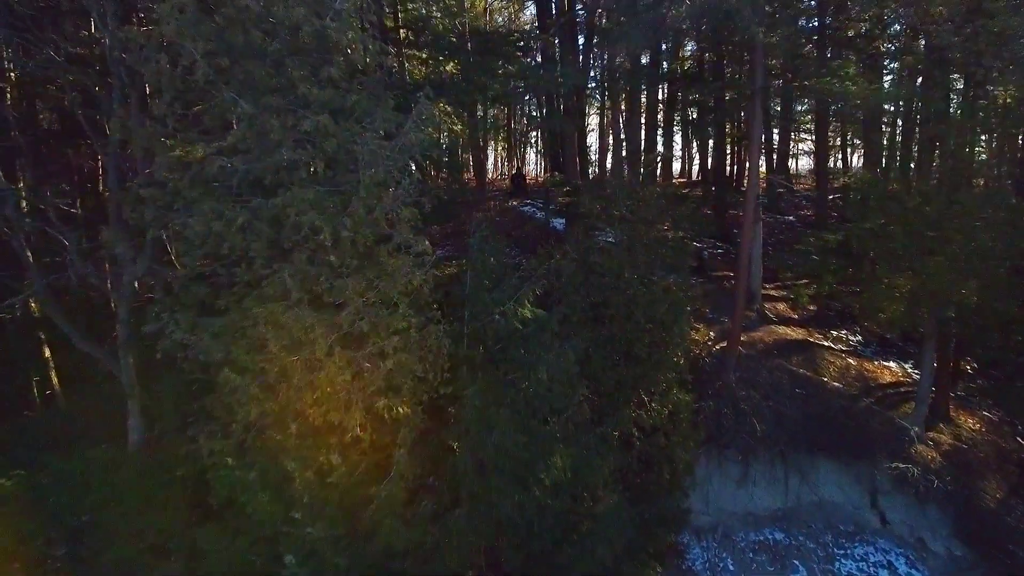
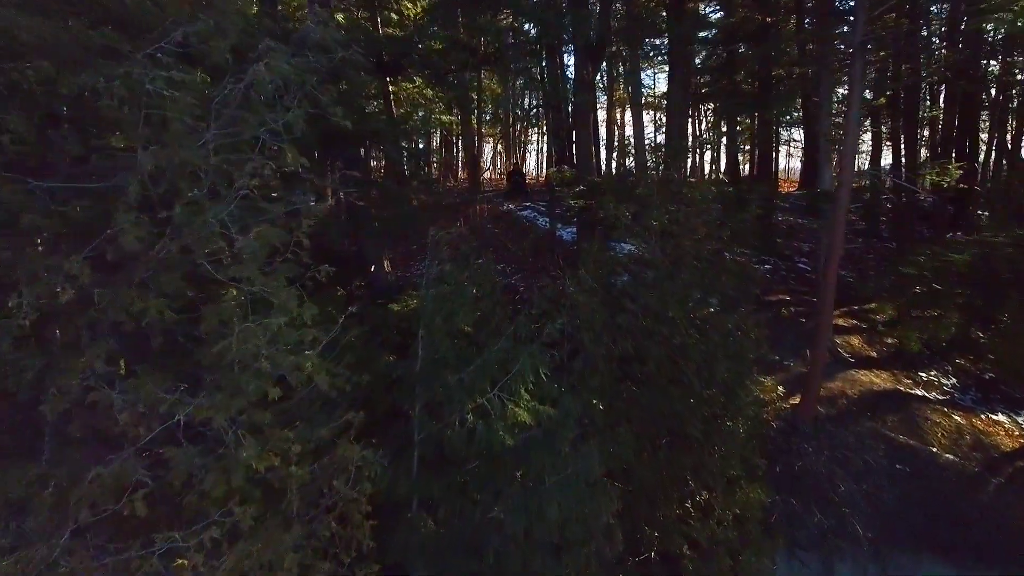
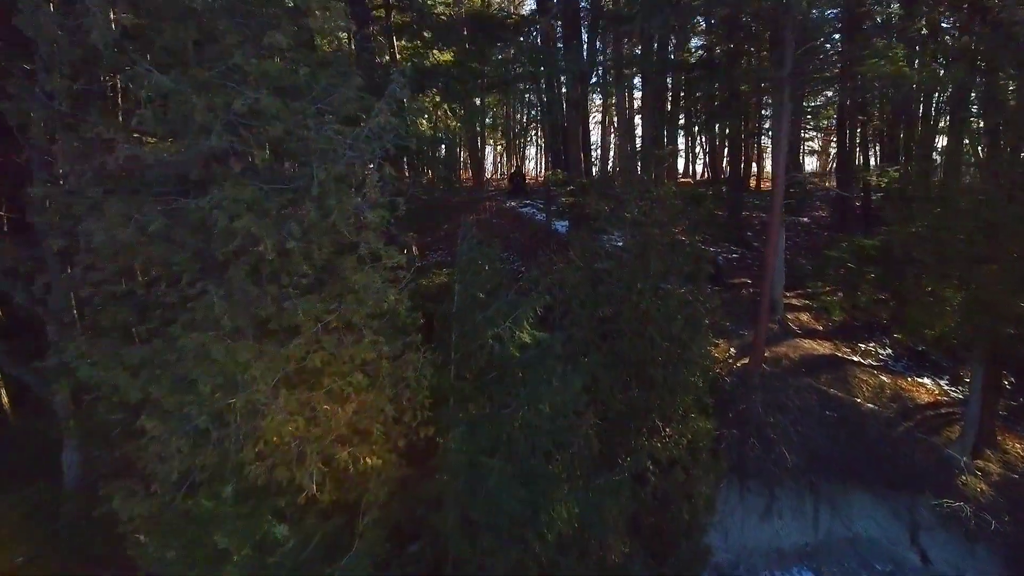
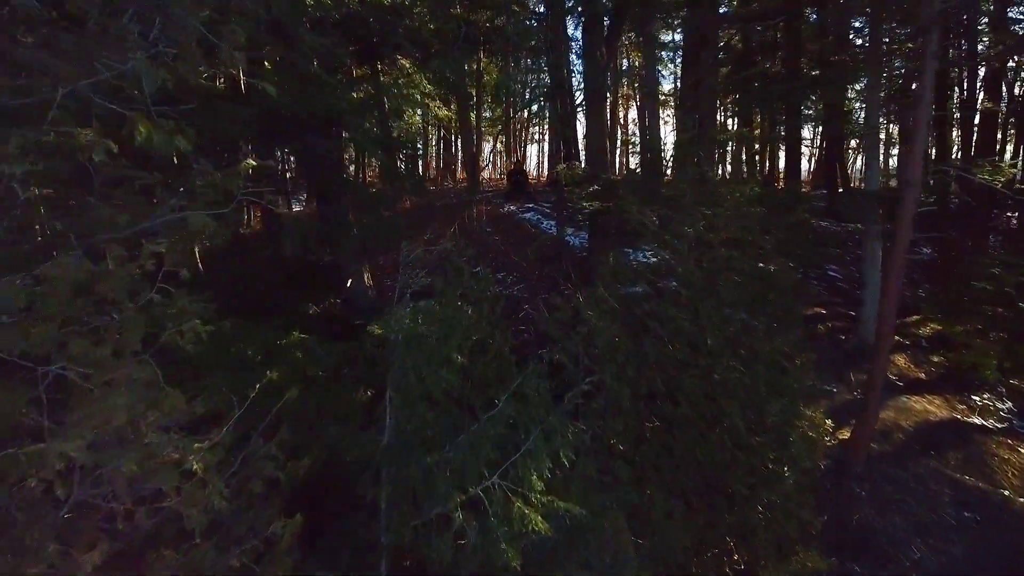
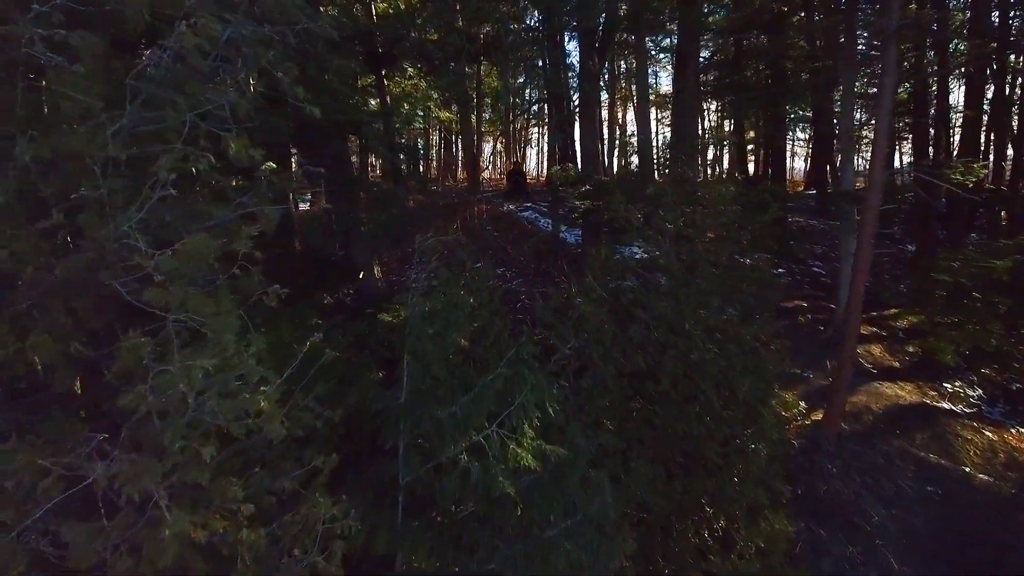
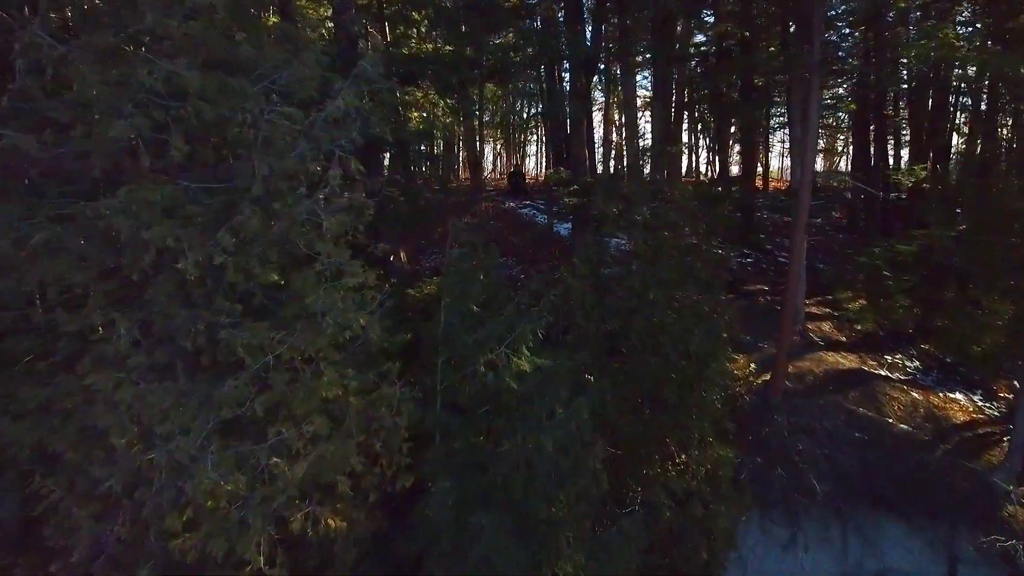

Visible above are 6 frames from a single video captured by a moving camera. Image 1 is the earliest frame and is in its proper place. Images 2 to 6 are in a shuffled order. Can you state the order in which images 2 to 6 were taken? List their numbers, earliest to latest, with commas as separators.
3, 6, 2, 5, 4
